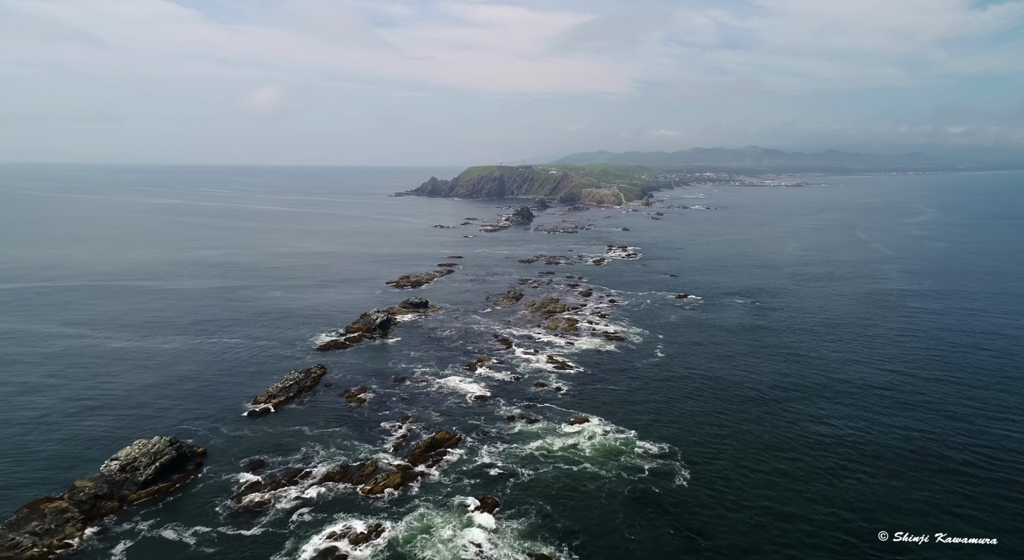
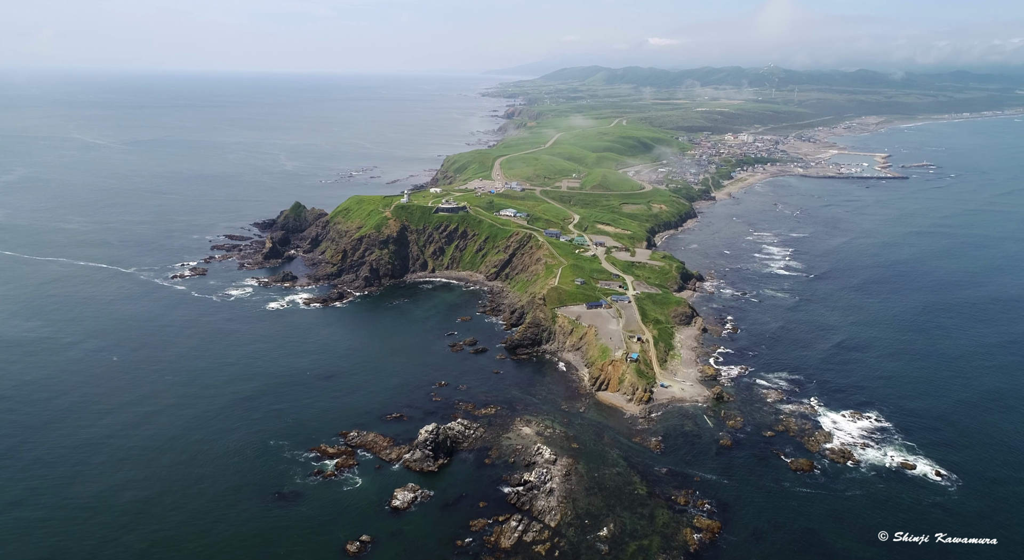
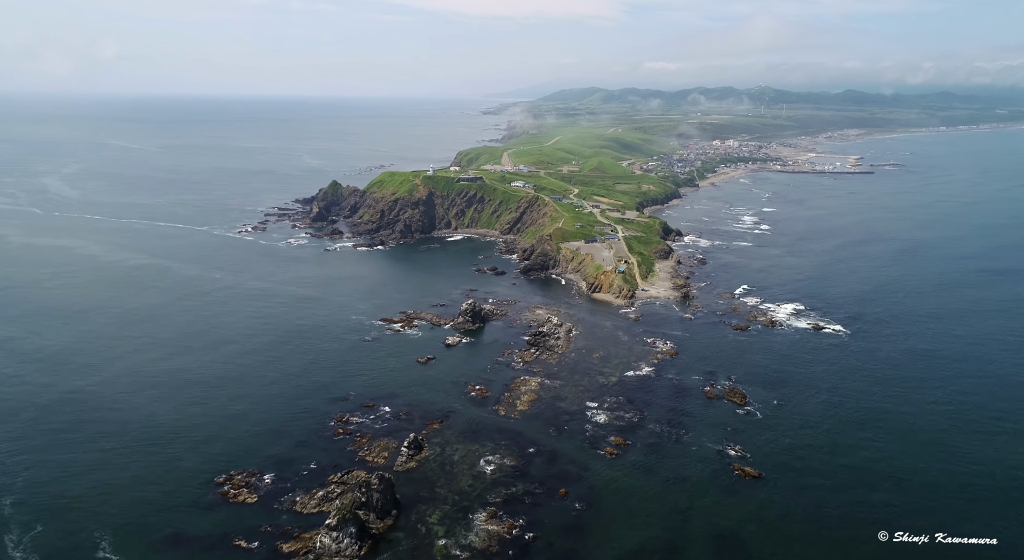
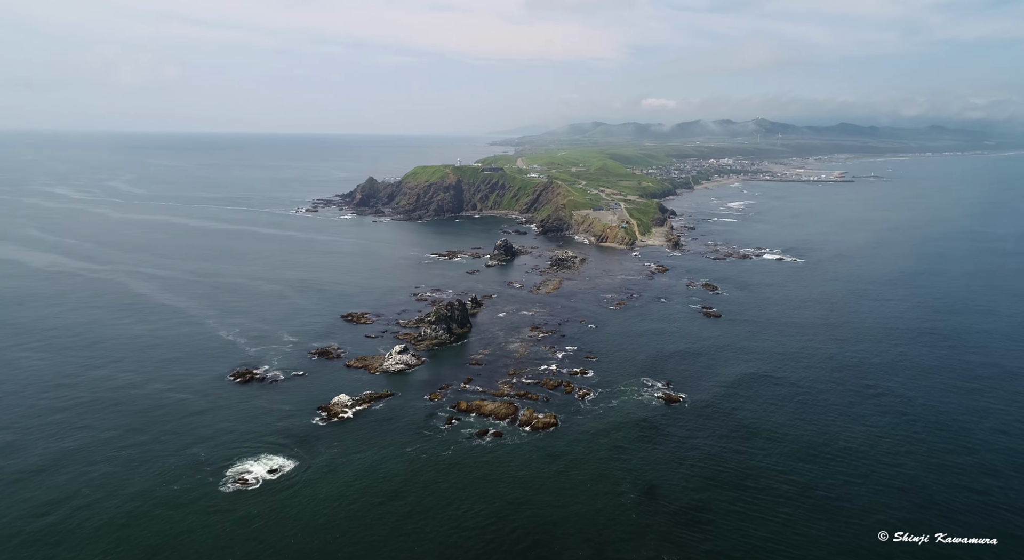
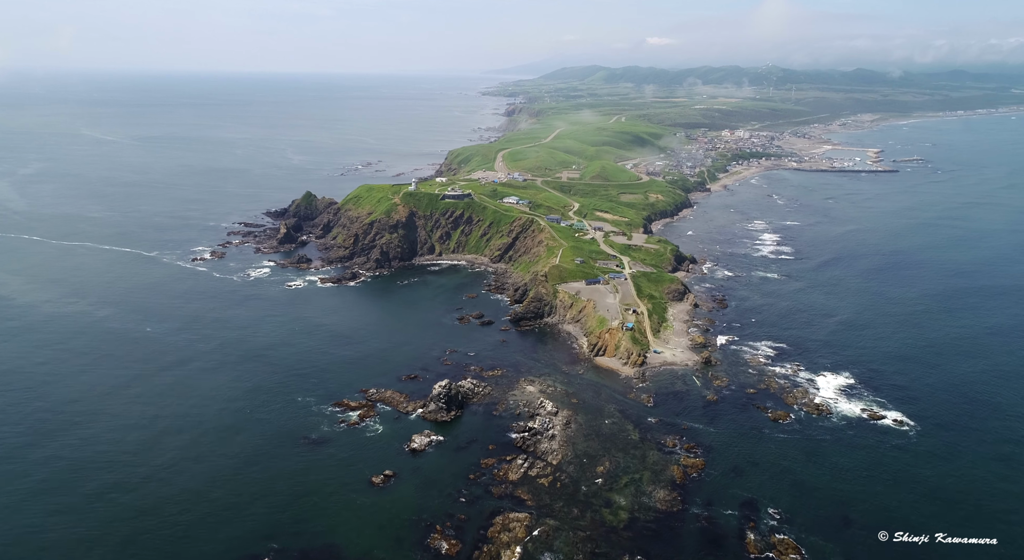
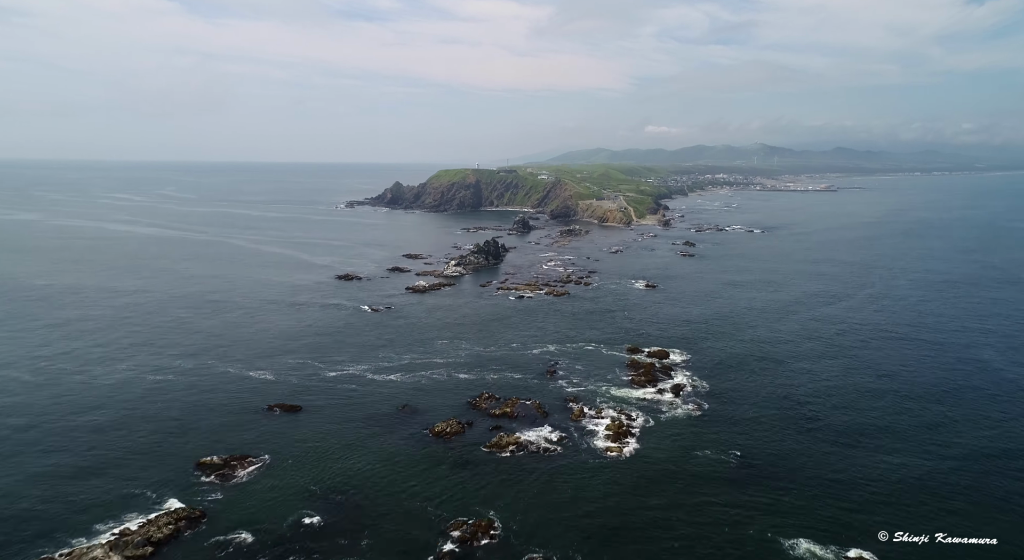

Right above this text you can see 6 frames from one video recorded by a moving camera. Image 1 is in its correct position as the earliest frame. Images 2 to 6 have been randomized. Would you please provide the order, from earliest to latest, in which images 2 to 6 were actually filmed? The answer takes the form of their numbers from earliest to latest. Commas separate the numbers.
6, 4, 3, 5, 2
